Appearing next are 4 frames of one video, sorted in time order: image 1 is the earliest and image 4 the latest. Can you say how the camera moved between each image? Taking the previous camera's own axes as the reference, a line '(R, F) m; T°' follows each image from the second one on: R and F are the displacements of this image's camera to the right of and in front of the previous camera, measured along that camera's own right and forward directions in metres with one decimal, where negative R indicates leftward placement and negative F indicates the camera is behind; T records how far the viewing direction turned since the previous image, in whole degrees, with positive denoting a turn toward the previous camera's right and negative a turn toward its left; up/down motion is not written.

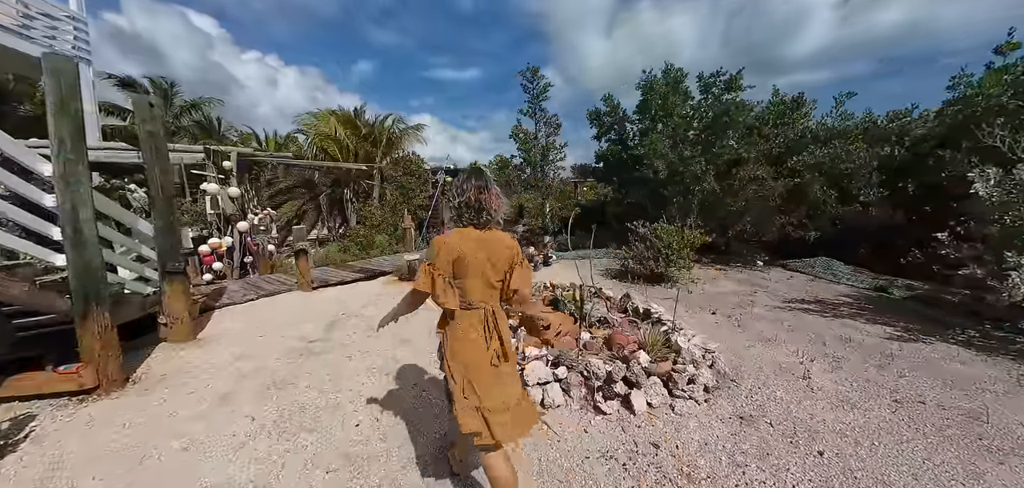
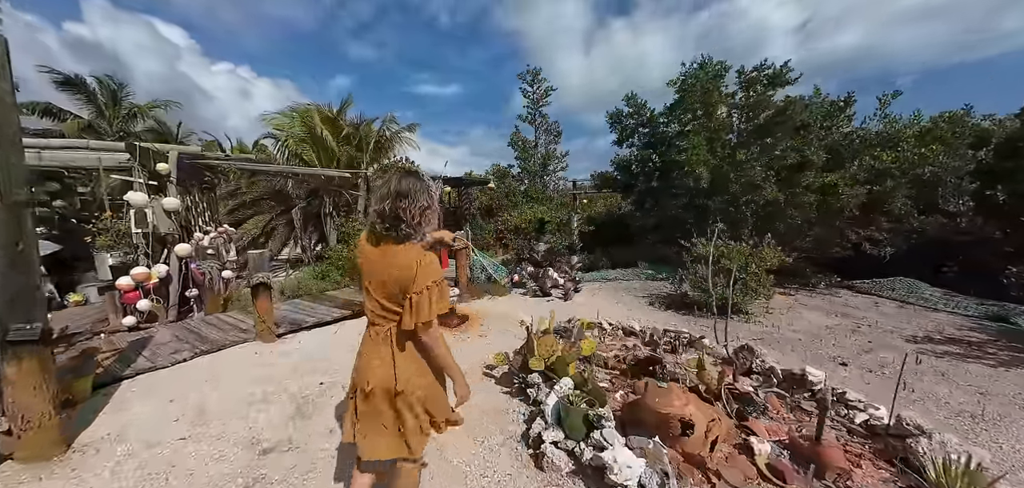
(-0.9, +1.7) m; +3°
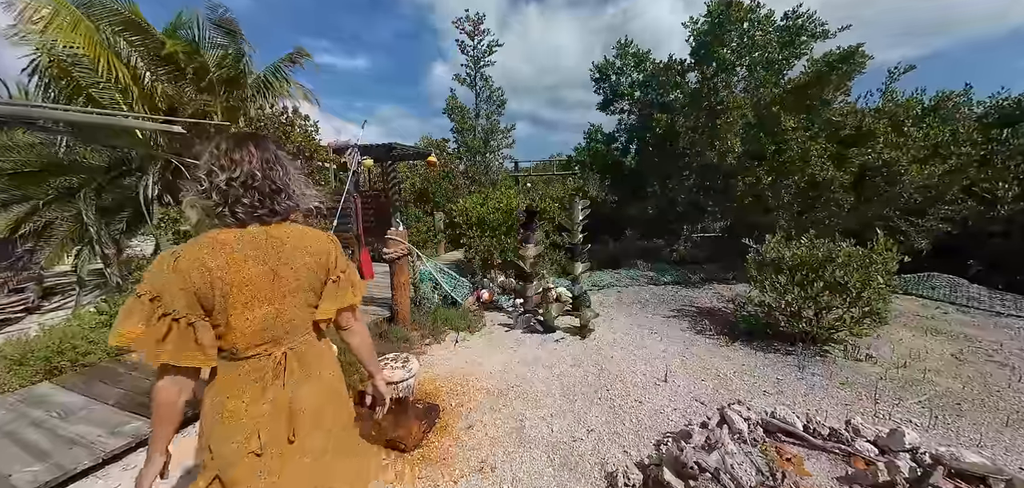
(-0.8, +2.9) m; +13°
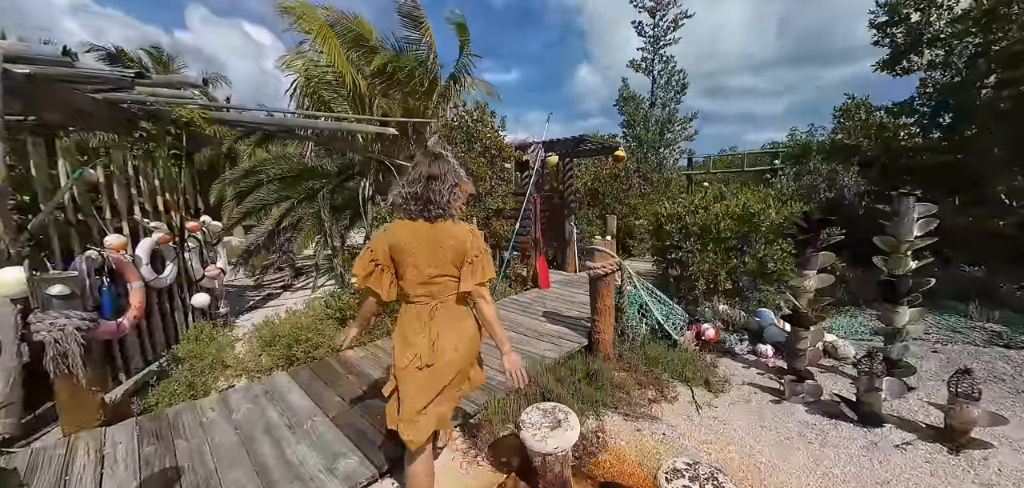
(-1.1, +0.9) m; -22°
